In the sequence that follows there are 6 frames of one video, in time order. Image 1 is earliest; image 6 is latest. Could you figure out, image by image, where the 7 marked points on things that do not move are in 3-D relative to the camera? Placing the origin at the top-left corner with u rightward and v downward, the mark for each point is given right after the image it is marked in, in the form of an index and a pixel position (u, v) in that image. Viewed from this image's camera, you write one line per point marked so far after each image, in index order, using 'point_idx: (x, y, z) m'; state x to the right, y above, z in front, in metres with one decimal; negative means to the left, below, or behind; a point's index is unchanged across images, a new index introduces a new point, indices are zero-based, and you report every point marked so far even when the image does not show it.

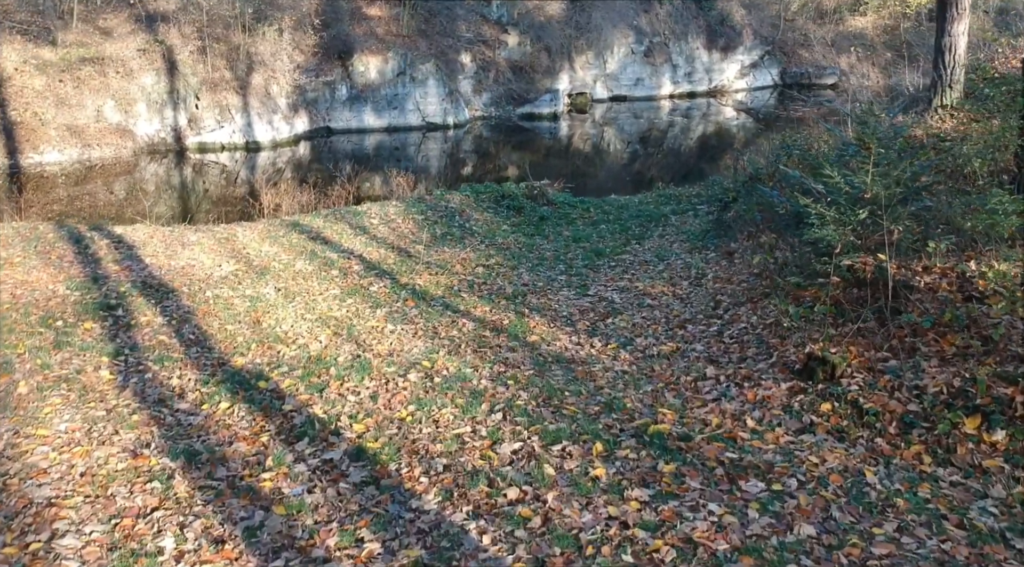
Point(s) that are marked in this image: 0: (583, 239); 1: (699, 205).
0: (+1.0, +0.6, +11.3) m
1: (+3.1, +1.2, +13.7) m
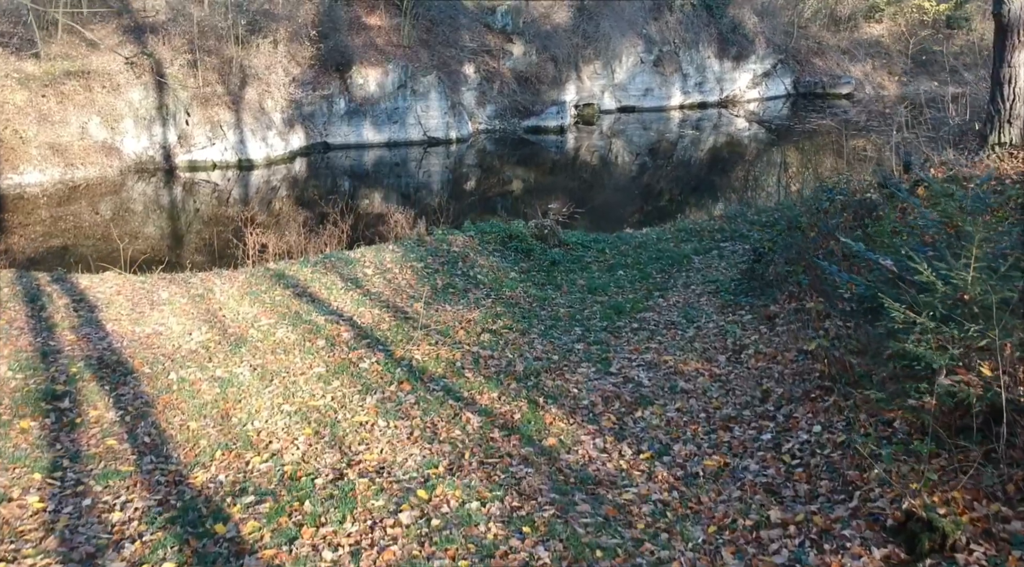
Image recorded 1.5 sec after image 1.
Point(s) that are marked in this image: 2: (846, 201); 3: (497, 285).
0: (+1.1, -0.1, +10.2) m
1: (+3.2, +0.6, +12.6) m
2: (+3.8, +1.0, +9.6) m
3: (-0.2, 0.0, +10.1) m
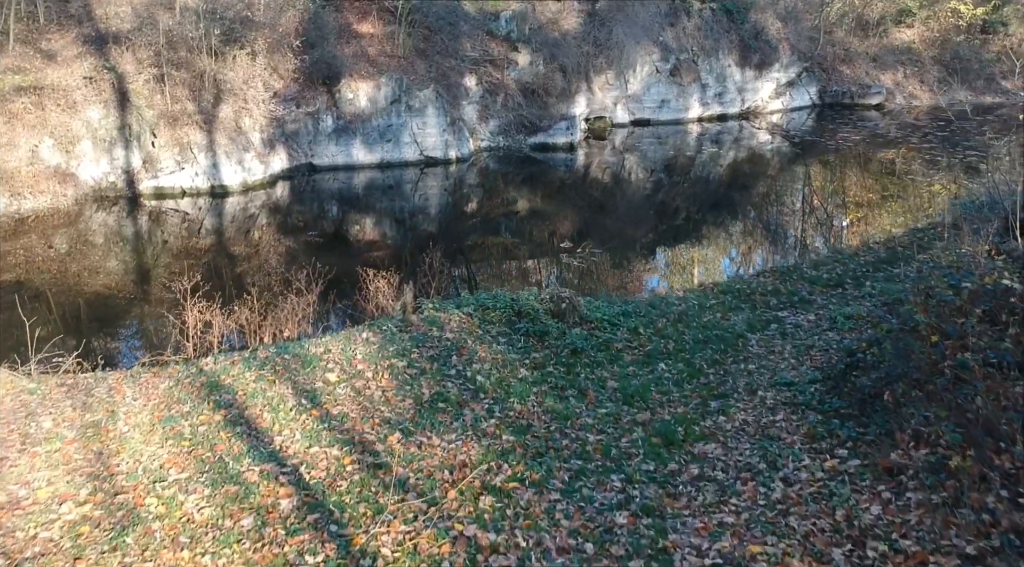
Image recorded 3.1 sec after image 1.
0: (+1.2, -1.1, +7.7) m
1: (+3.3, -0.4, +10.1) m
2: (+3.9, 0.0, +7.1) m
3: (-0.1, -1.0, +7.6) m
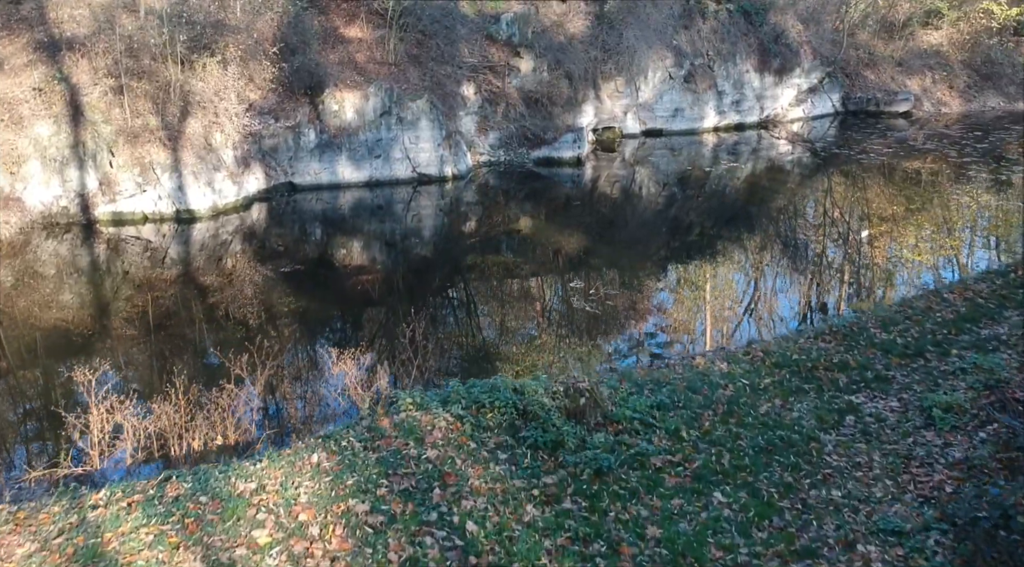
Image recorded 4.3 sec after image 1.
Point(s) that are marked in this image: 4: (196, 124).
0: (+1.2, -1.8, +5.5) m
1: (+3.3, -1.2, +7.9) m
2: (+3.9, -0.8, +4.9) m
3: (-0.1, -1.8, +5.4) m
4: (-7.1, +3.6, +18.8) m
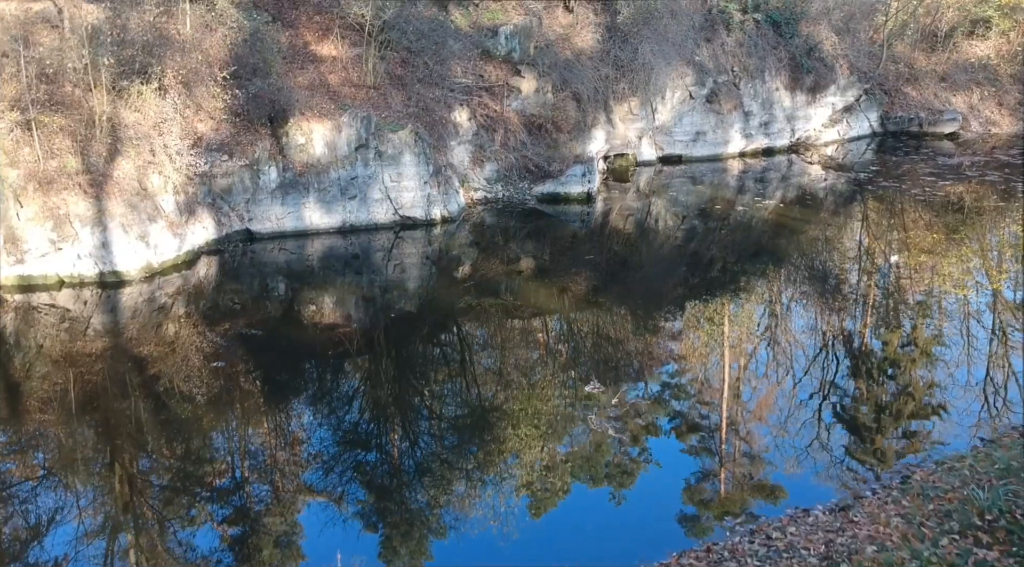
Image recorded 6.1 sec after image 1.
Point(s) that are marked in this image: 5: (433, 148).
0: (+1.1, -3.2, +2.2) m
1: (+3.3, -2.5, +4.6) m
2: (+3.9, -2.1, +1.6) m
3: (-0.1, -3.1, +2.1) m
4: (-7.1, +2.2, +15.5) m
5: (-1.8, +3.2, +19.4) m
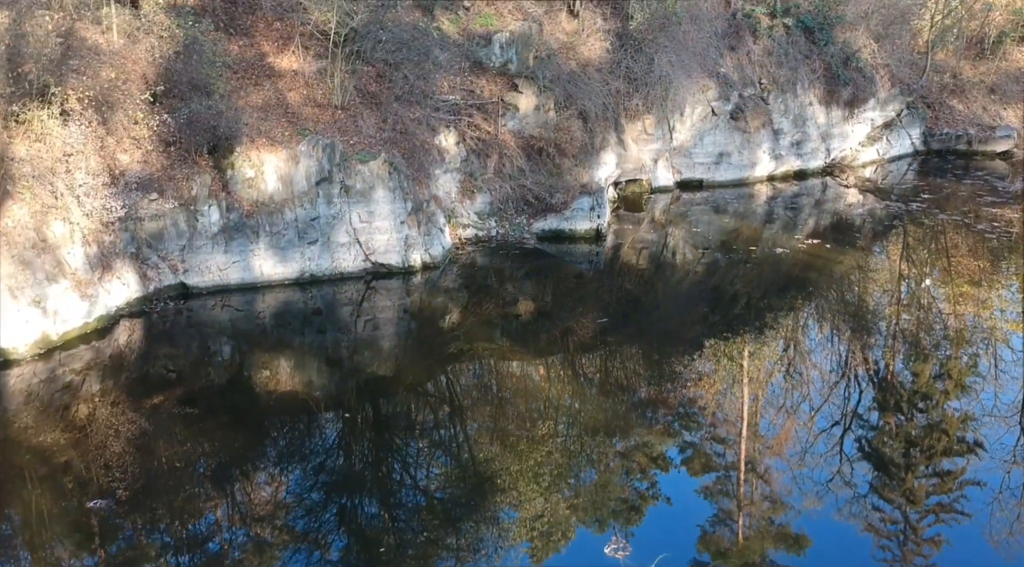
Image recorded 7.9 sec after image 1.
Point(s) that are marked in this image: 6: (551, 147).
0: (+1.0, -4.2, -1.0) m
1: (+3.1, -3.6, +1.4) m
2: (+3.8, -3.2, -1.6) m
3: (-0.2, -4.2, -1.1) m
4: (-7.2, +1.1, +12.4) m
5: (-1.9, +2.0, +16.2) m
6: (+0.9, +3.1, +18.9) m
